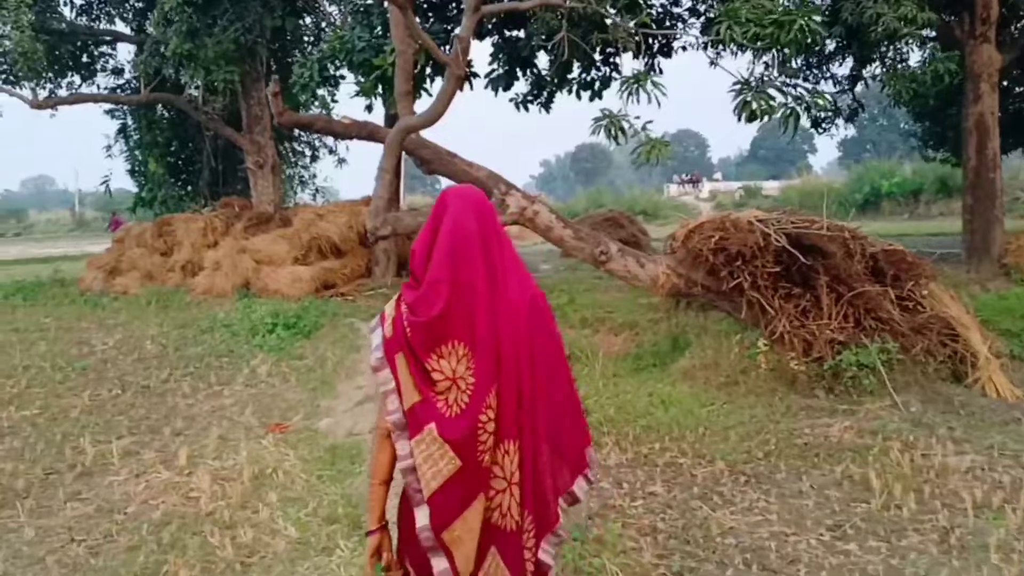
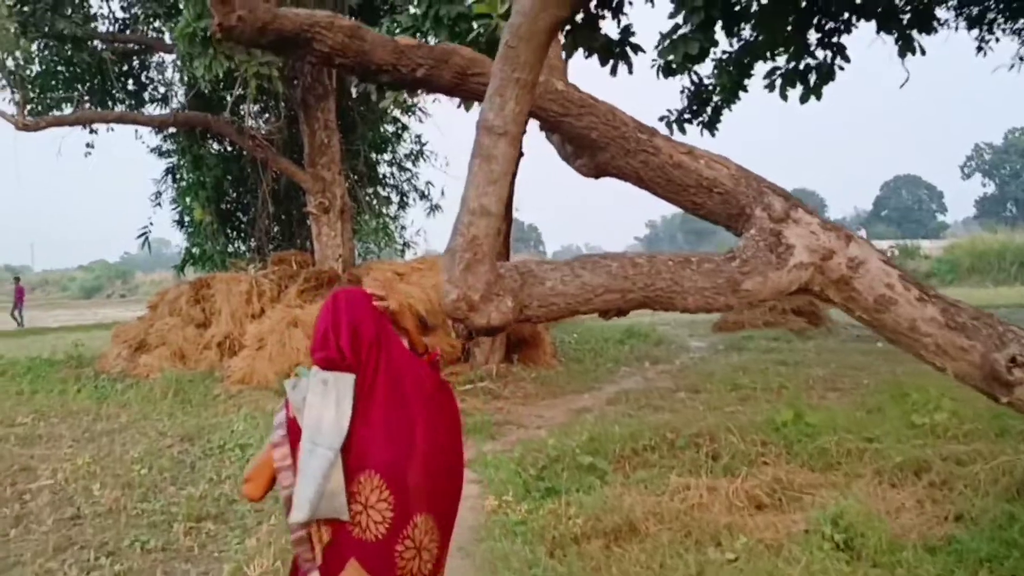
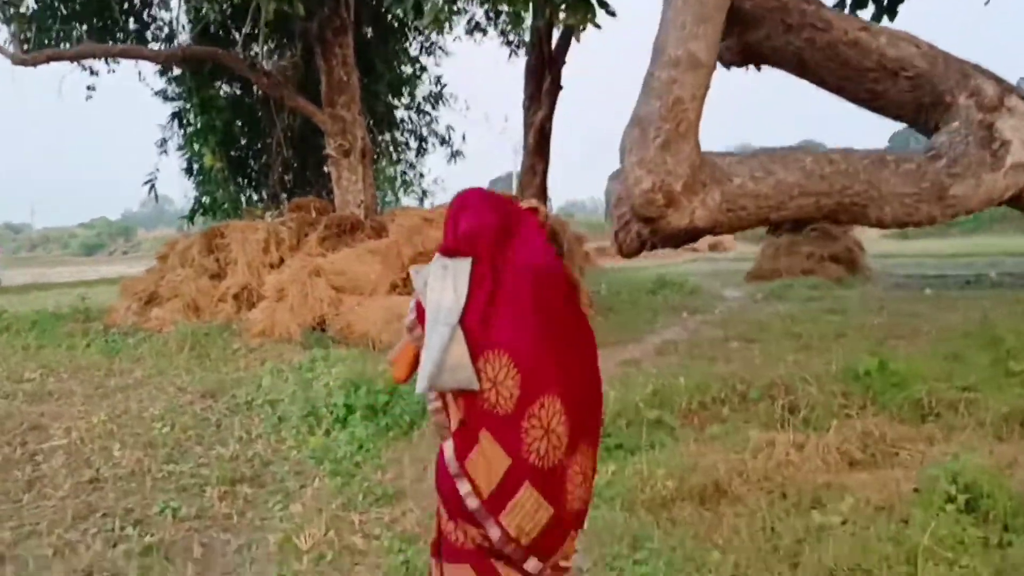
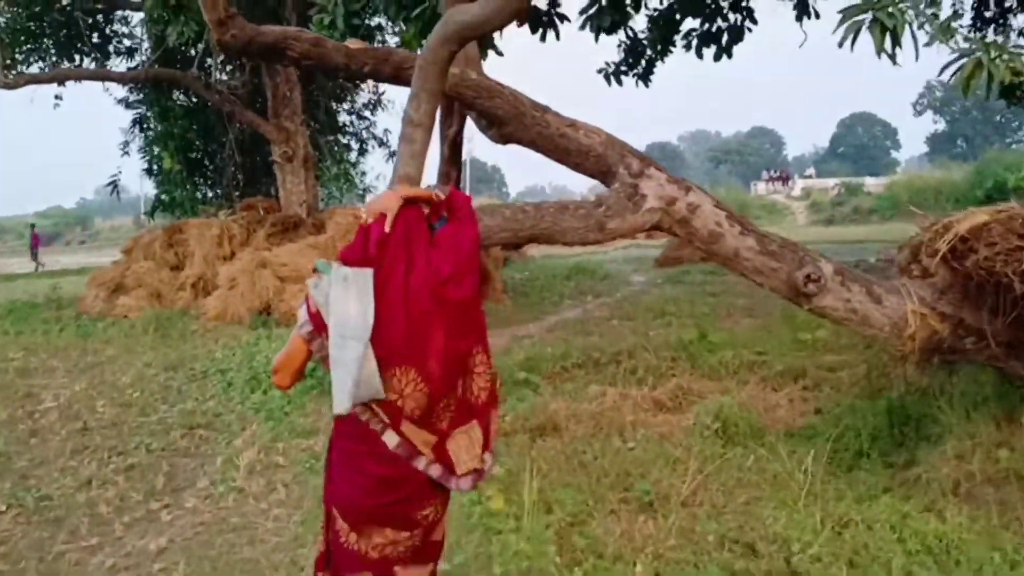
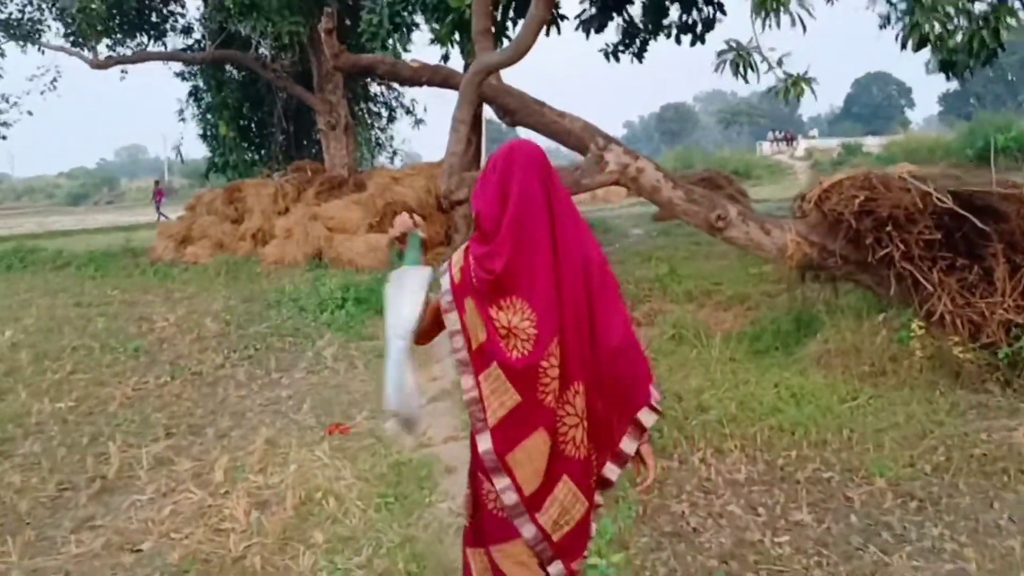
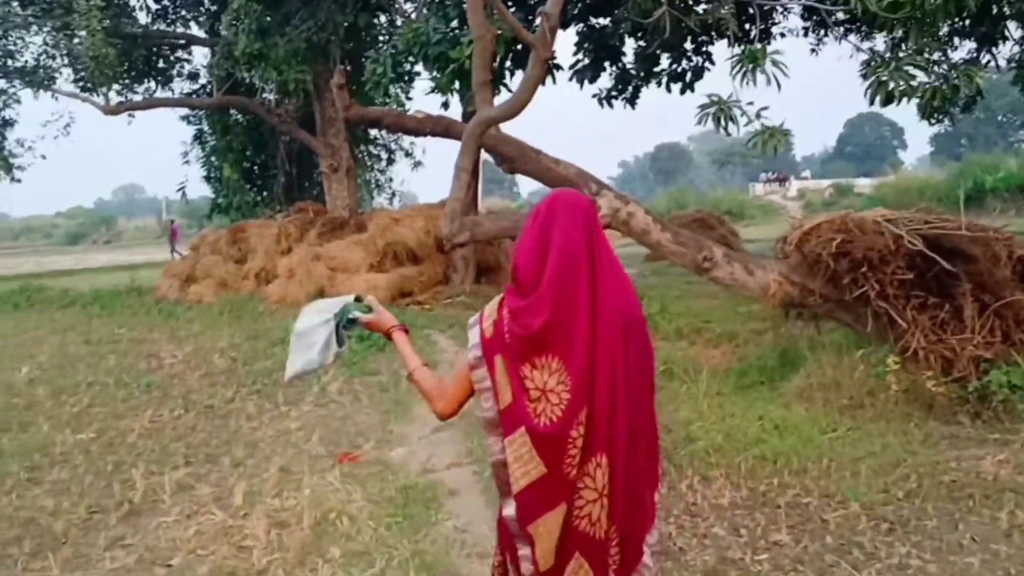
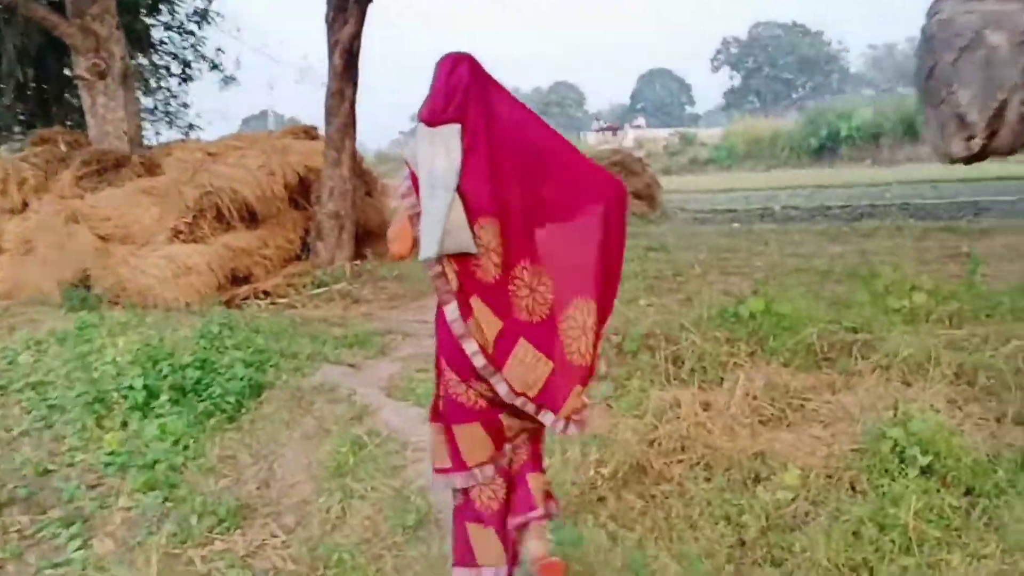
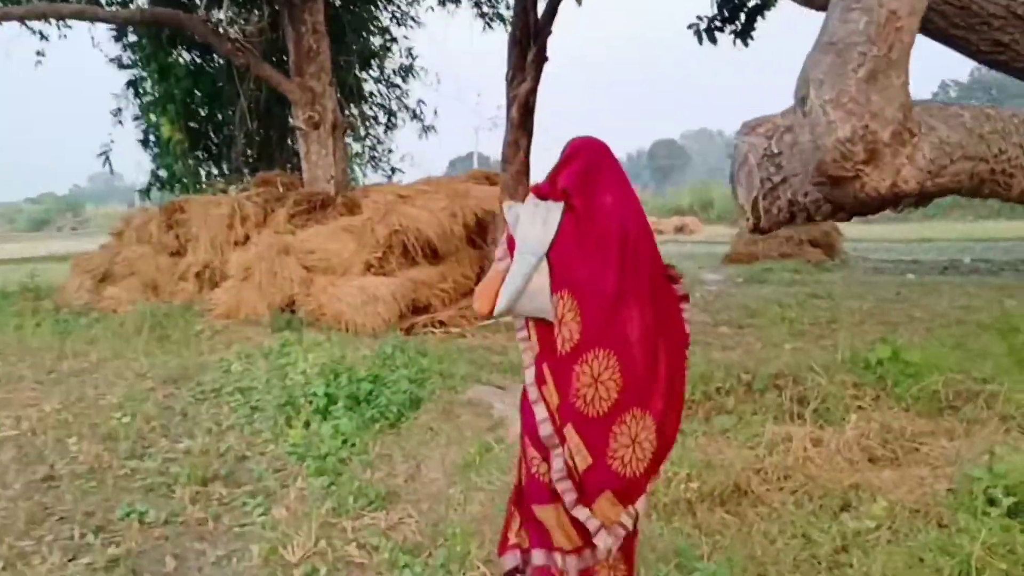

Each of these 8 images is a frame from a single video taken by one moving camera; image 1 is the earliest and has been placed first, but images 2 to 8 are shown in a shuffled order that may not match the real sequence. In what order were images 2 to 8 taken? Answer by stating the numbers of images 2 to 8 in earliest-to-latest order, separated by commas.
6, 5, 4, 2, 3, 8, 7
